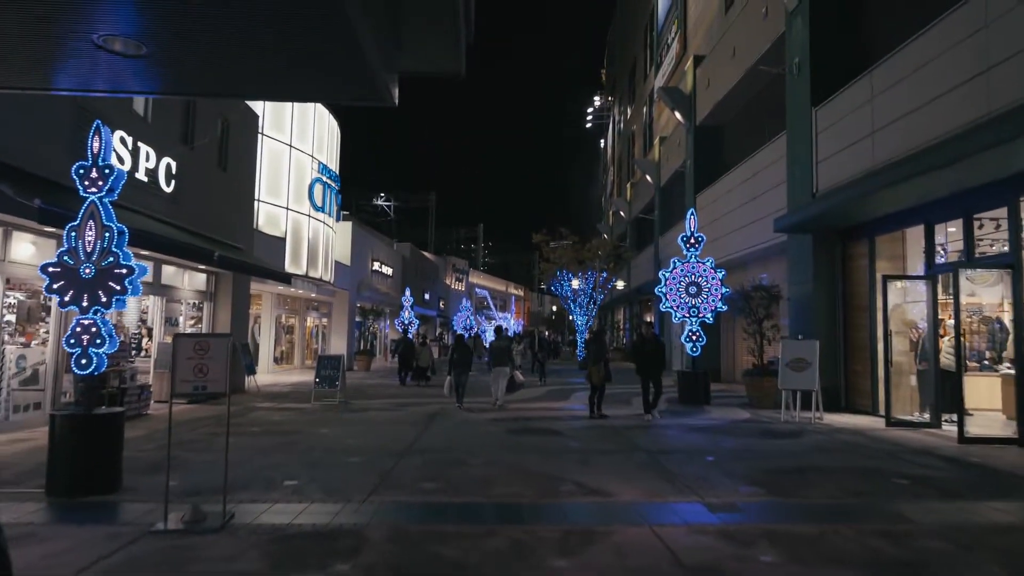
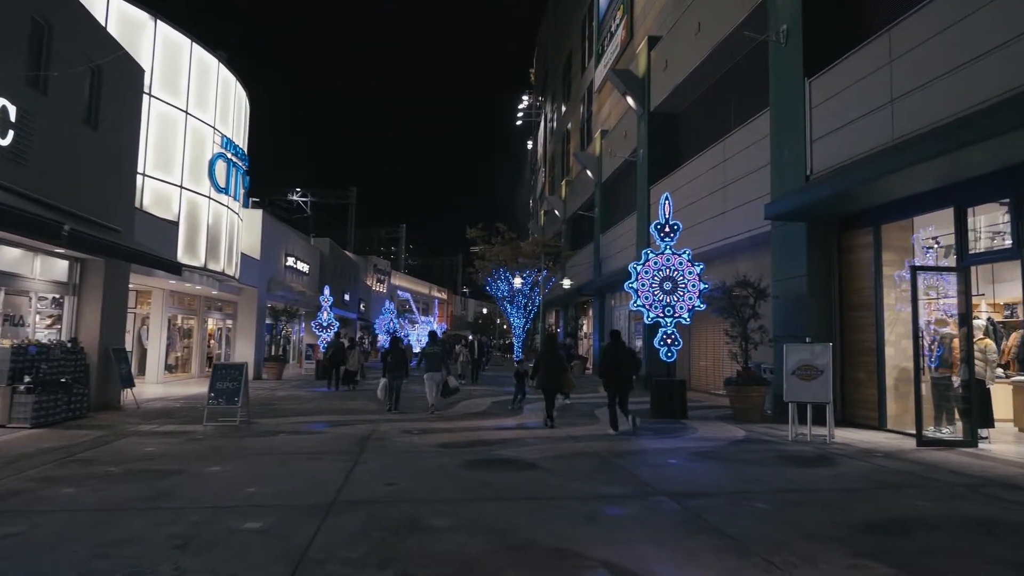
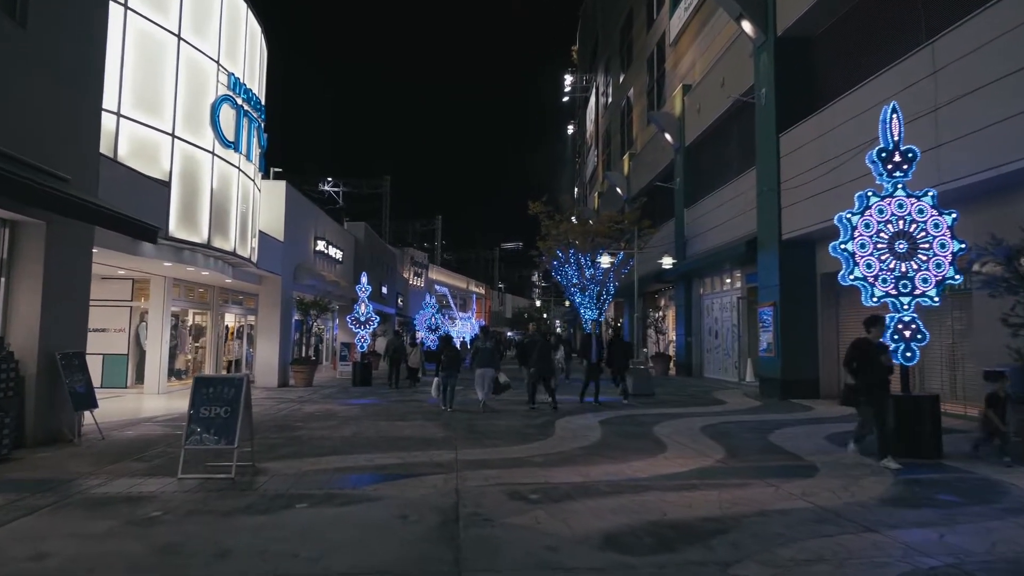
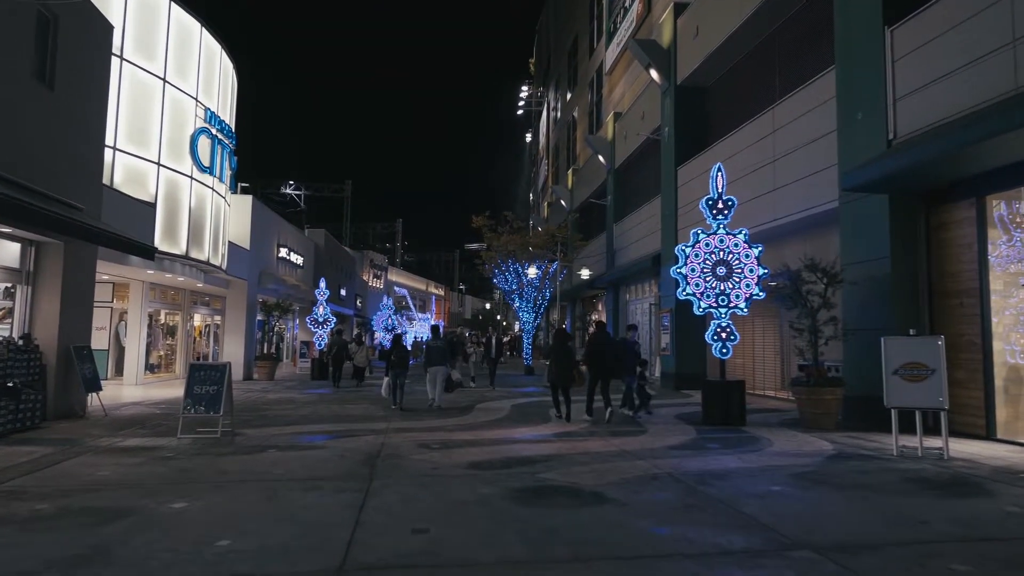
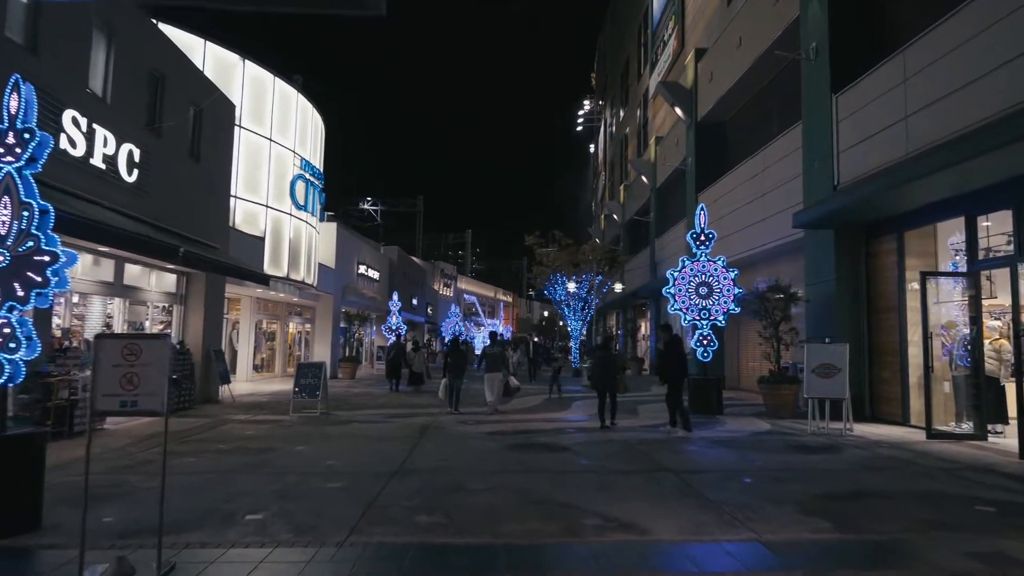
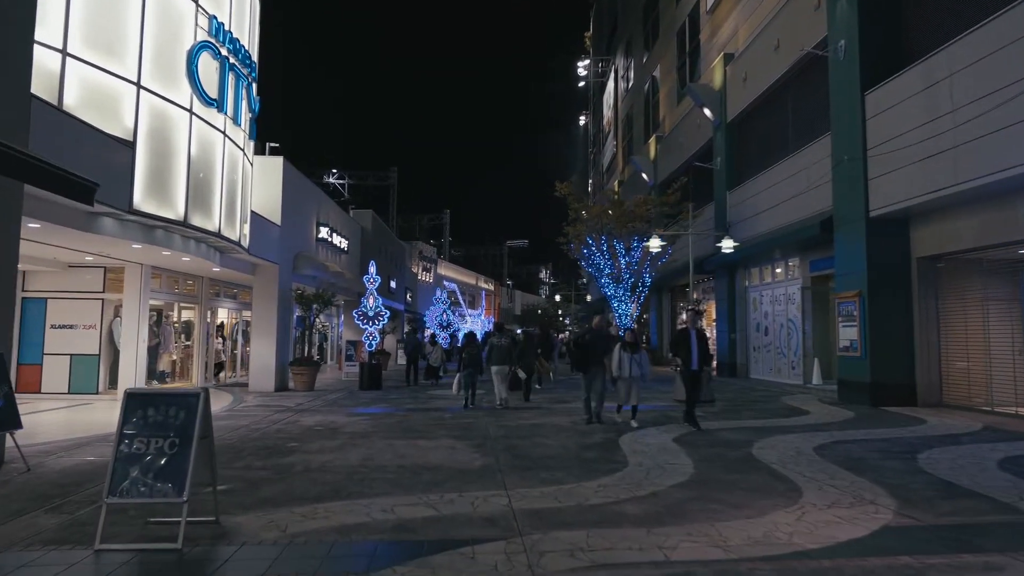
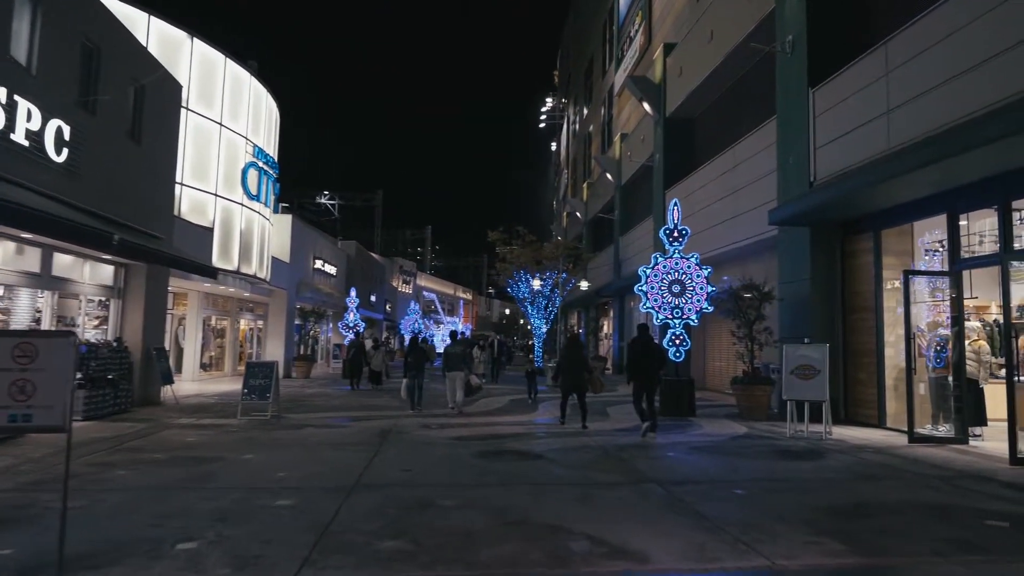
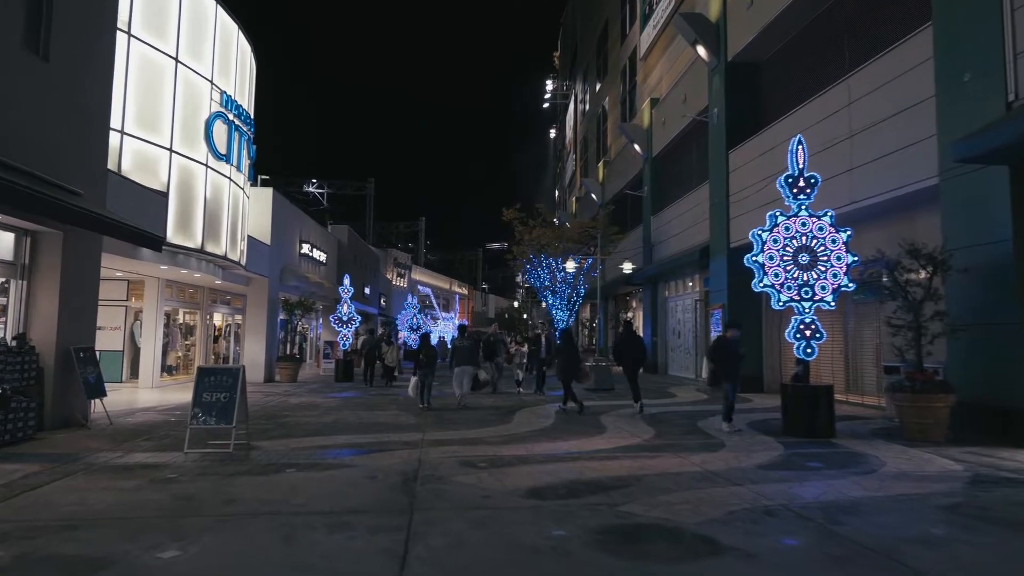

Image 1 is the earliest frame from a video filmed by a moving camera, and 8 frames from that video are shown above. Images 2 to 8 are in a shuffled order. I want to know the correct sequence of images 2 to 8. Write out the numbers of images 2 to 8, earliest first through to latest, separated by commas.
5, 7, 2, 4, 8, 3, 6
